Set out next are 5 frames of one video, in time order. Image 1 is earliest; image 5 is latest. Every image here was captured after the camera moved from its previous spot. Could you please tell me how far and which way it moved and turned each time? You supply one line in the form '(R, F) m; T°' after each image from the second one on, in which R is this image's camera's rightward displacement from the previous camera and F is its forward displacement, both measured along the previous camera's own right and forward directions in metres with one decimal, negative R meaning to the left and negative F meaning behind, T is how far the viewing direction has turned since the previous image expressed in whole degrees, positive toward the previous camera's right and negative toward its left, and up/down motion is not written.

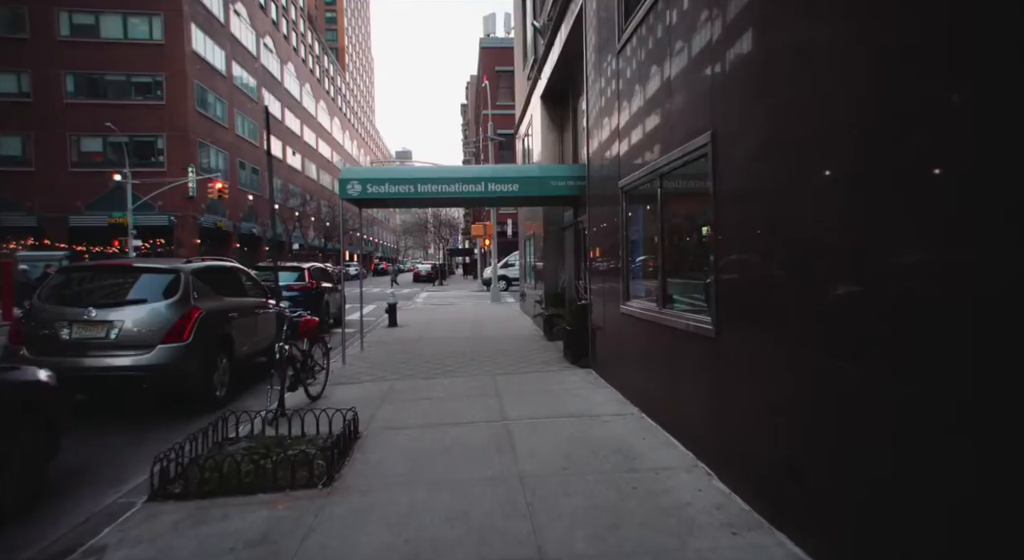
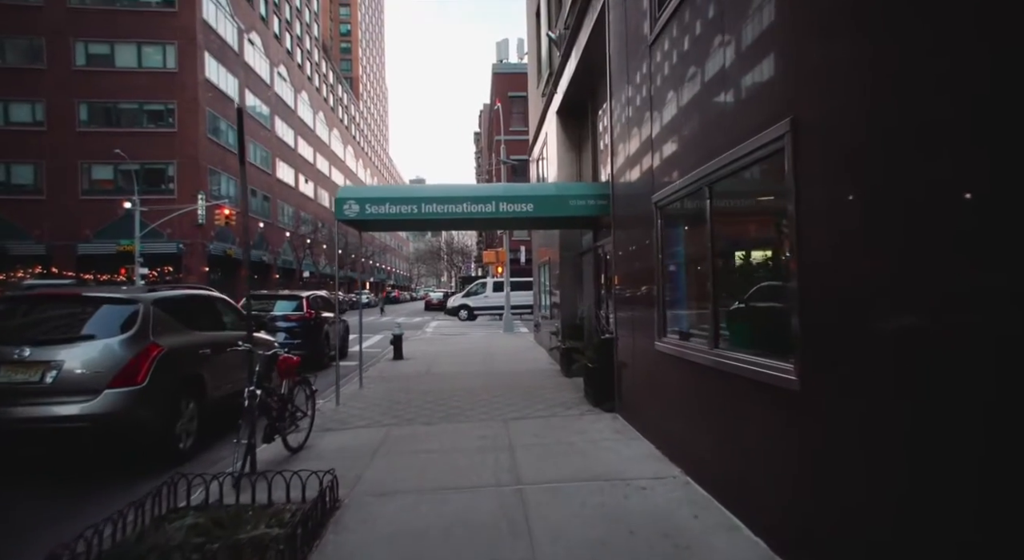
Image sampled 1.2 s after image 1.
(0.0, +1.0) m; -1°
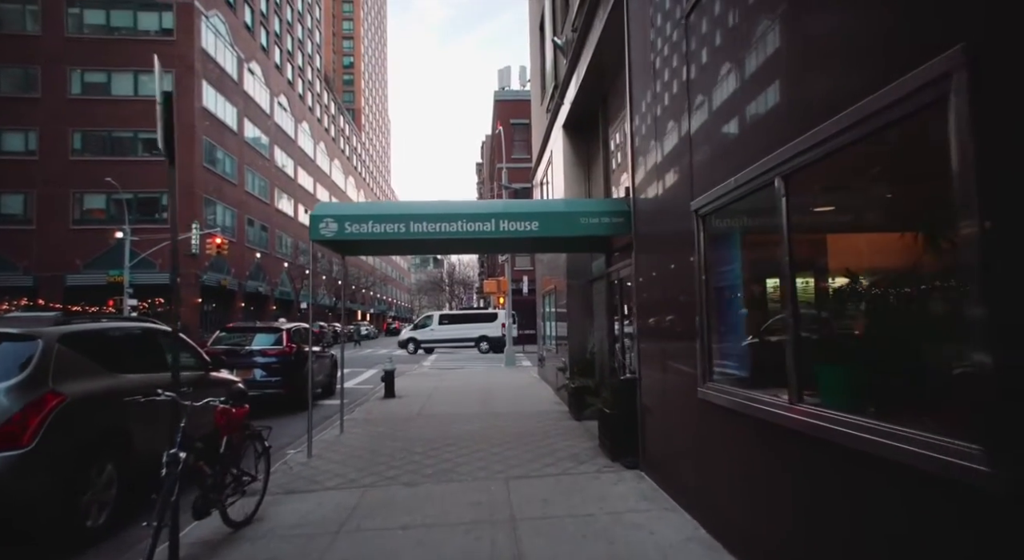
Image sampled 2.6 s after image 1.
(0.0, +1.2) m; 0°
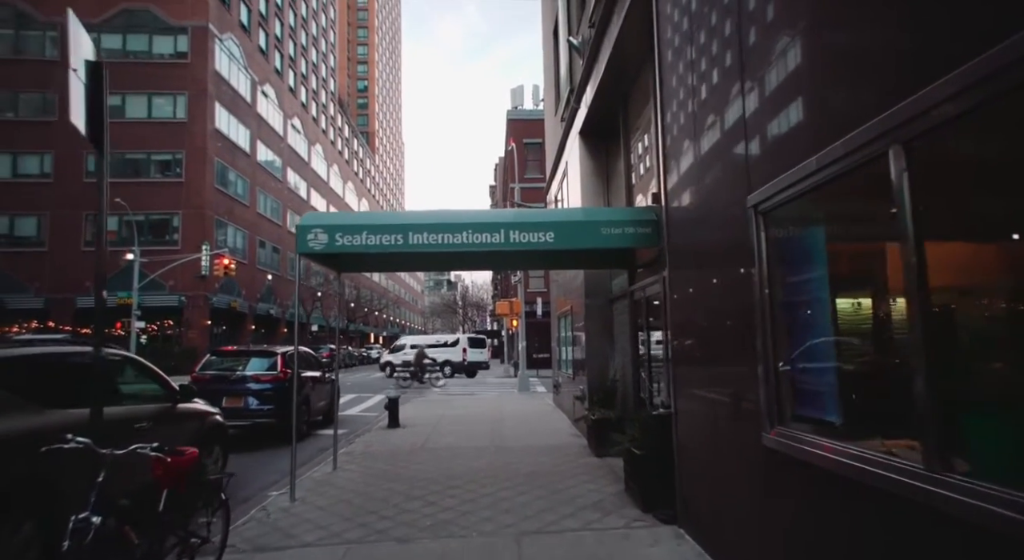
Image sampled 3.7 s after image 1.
(0.0, +0.9) m; -1°
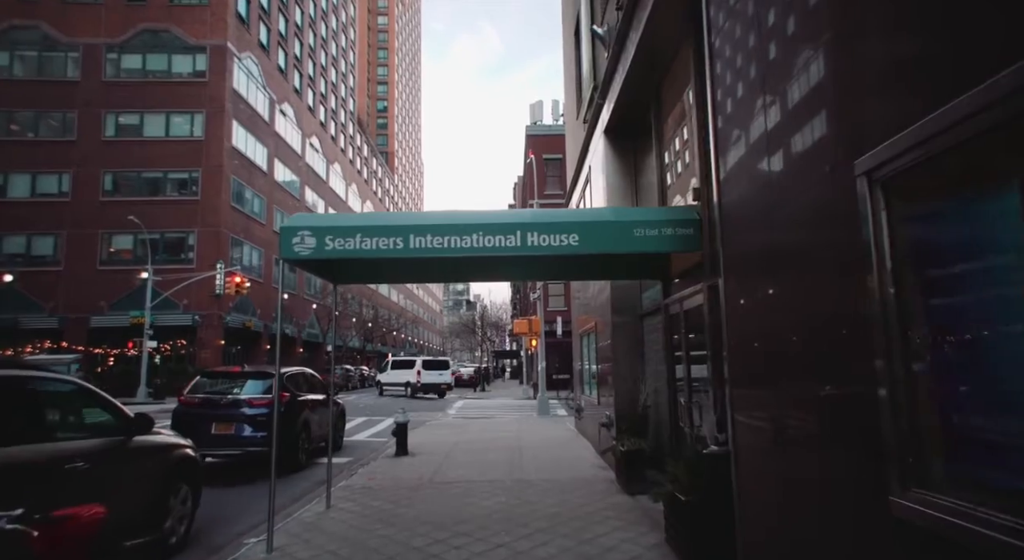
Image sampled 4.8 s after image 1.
(0.0, +1.0) m; -2°
